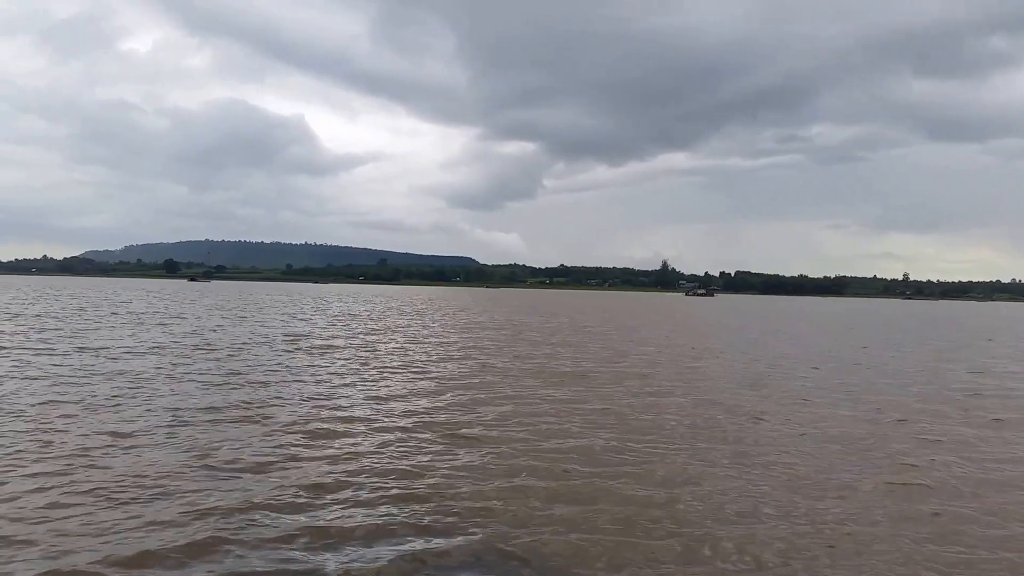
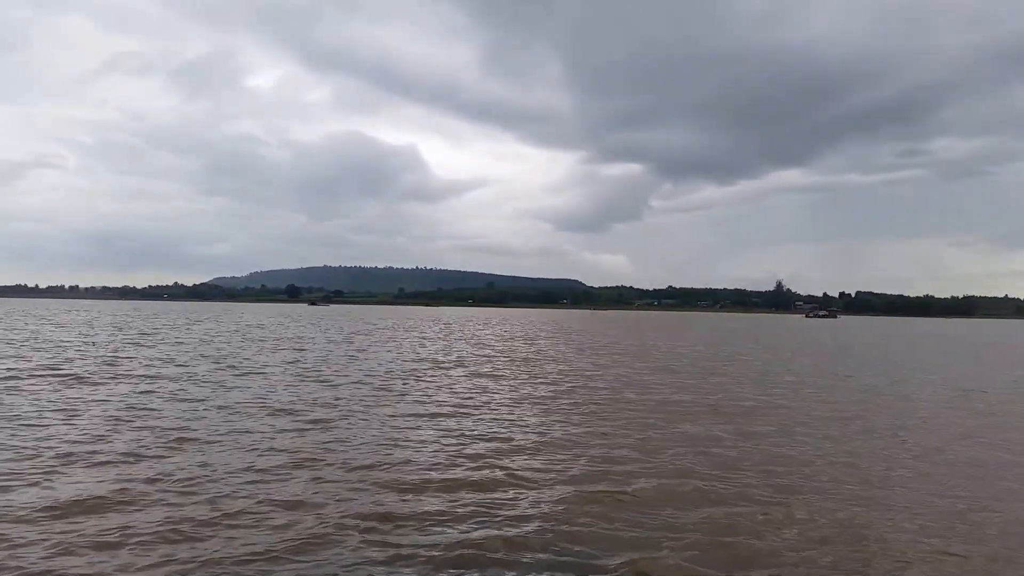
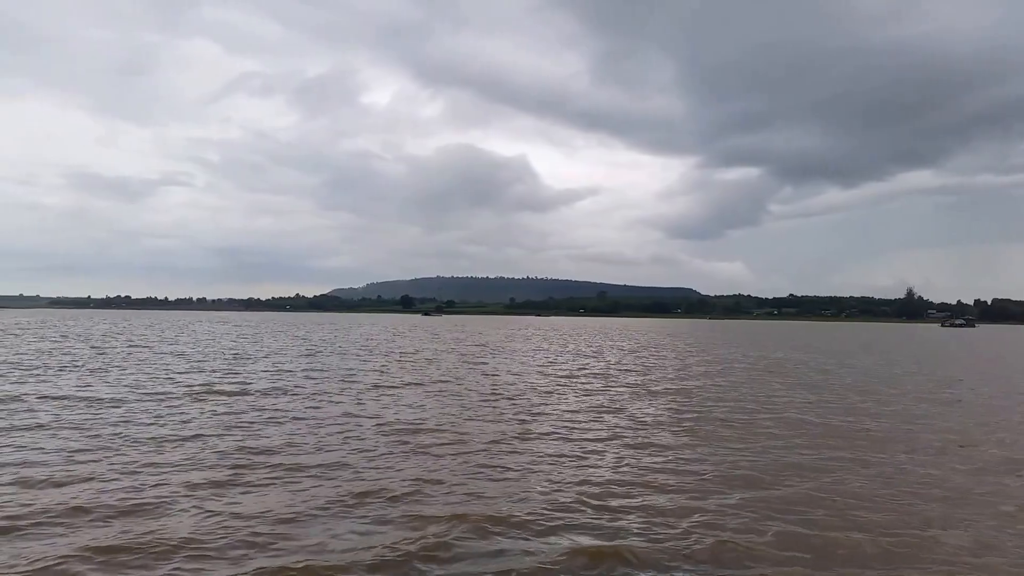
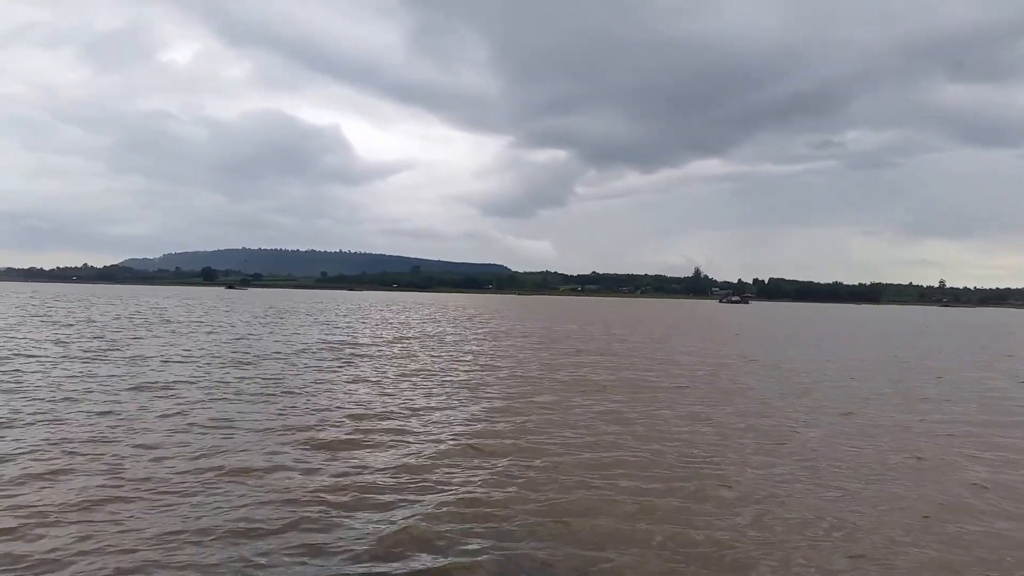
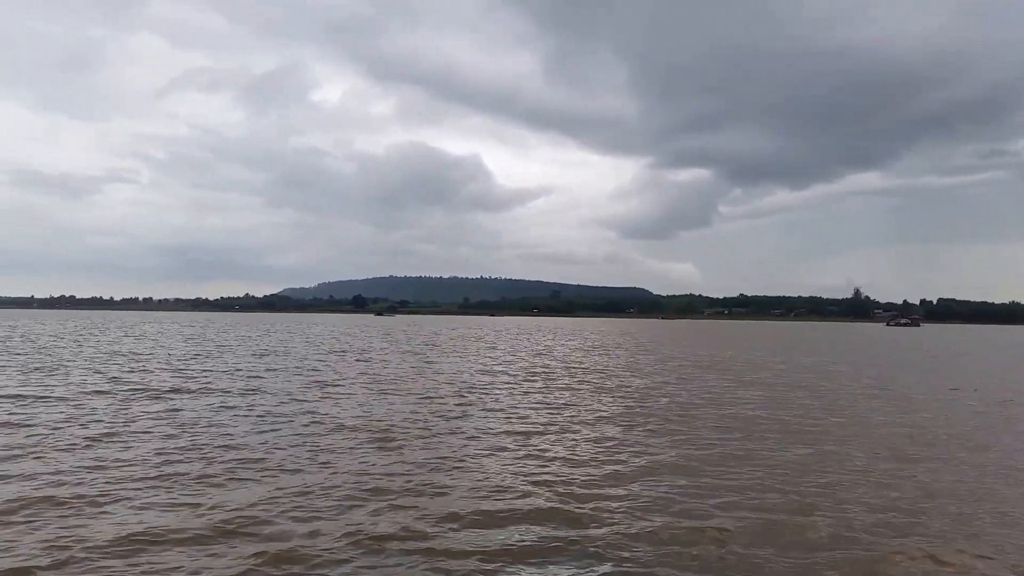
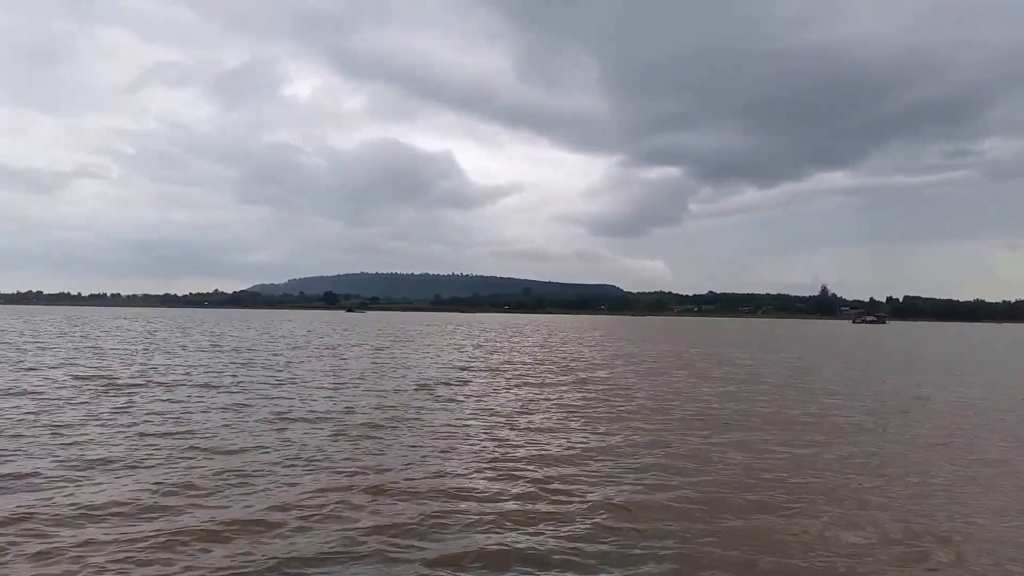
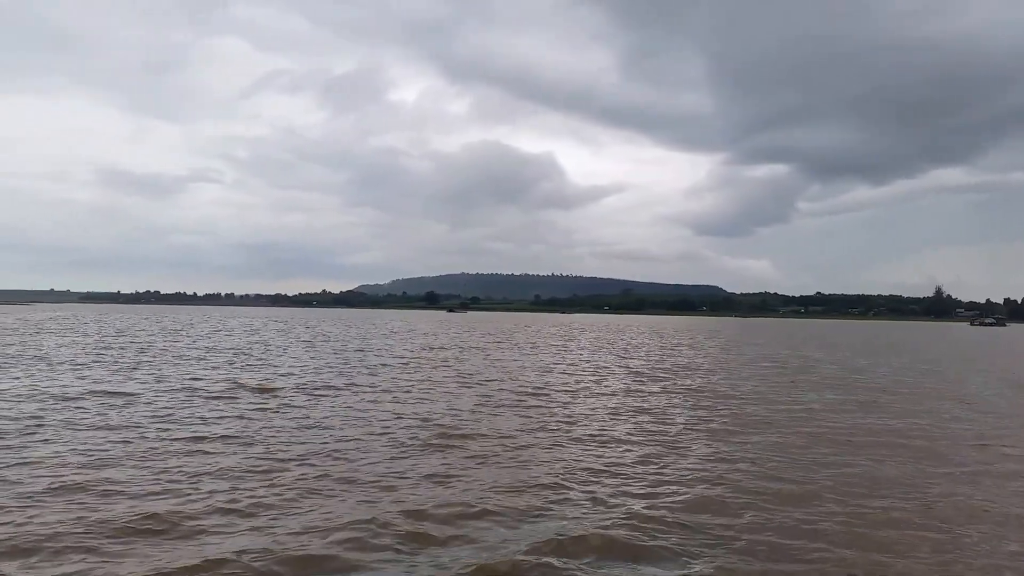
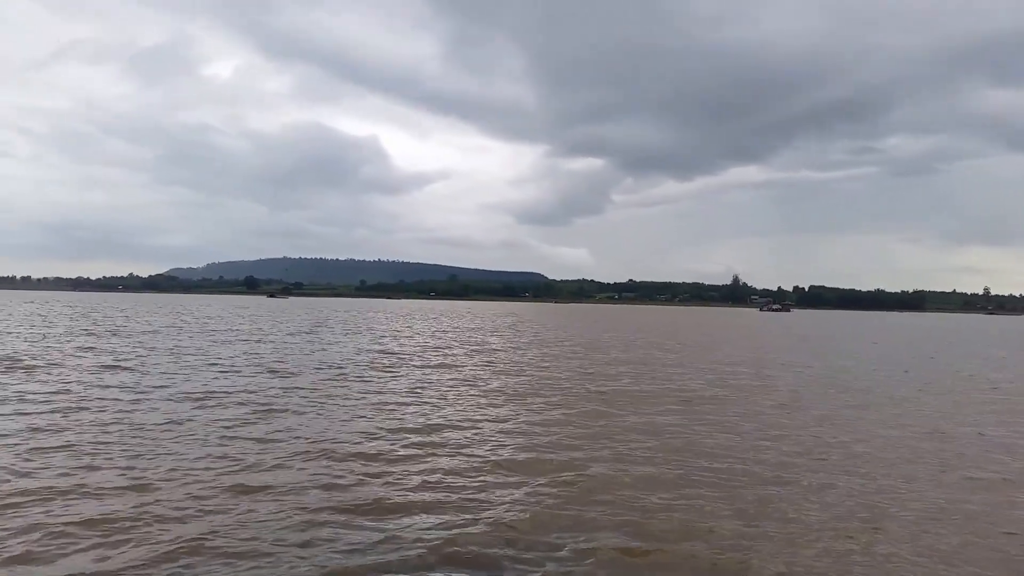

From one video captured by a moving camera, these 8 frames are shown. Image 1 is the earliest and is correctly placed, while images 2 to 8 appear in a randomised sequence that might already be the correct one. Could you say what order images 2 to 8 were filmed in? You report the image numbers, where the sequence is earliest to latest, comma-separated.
4, 8, 2, 6, 5, 3, 7
